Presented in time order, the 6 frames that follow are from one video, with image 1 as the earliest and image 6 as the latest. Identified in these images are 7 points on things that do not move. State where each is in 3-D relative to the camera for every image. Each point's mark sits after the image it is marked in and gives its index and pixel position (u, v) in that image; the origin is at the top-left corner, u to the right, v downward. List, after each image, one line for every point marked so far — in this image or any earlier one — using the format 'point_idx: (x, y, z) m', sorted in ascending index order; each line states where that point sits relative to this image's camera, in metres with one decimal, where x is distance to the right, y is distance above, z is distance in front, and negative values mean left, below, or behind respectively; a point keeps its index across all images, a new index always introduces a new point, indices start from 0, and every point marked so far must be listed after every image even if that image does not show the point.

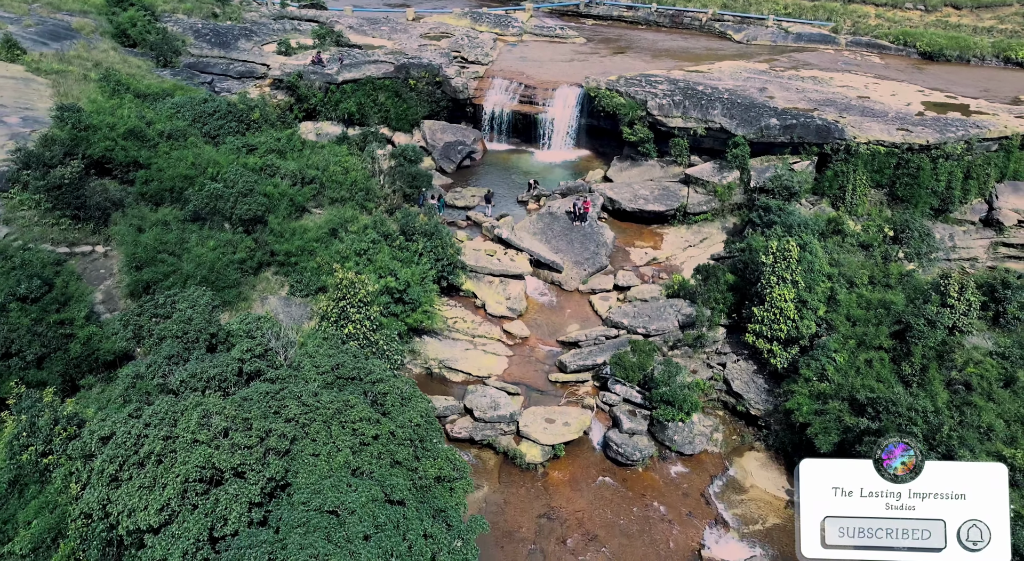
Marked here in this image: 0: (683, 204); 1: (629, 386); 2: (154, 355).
0: (+4.3, +1.9, +16.2) m
1: (+2.1, -1.9, +11.6) m
2: (-4.5, -1.0, +8.1) m
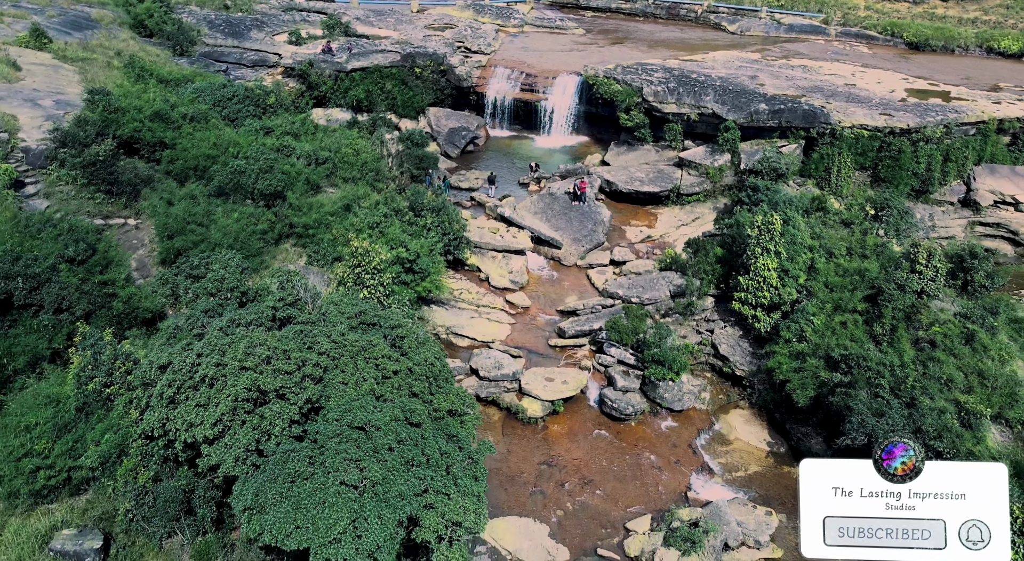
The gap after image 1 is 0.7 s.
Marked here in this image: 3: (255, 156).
0: (+4.4, +2.5, +17.1) m
1: (+2.2, -1.3, +12.5) m
2: (-4.5, -0.4, +9.0) m
3: (-5.4, +2.6, +13.6) m
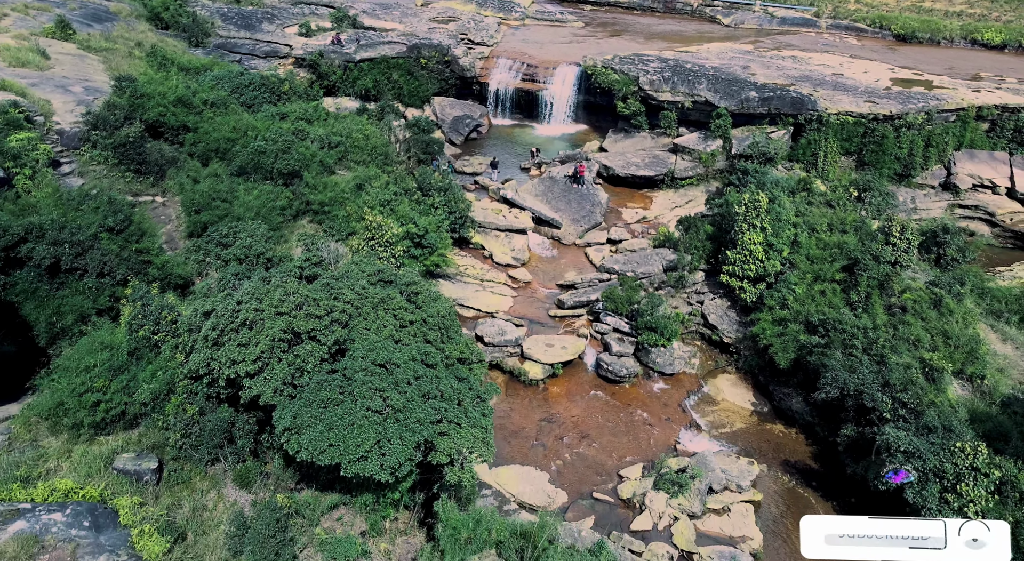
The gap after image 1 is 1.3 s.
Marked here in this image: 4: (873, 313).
0: (+4.4, +3.1, +18.0) m
1: (+2.2, -0.8, +13.4) m
2: (-4.4, +0.1, +9.9) m
3: (-5.4, +3.2, +14.5) m
4: (+6.5, -0.6, +11.6) m
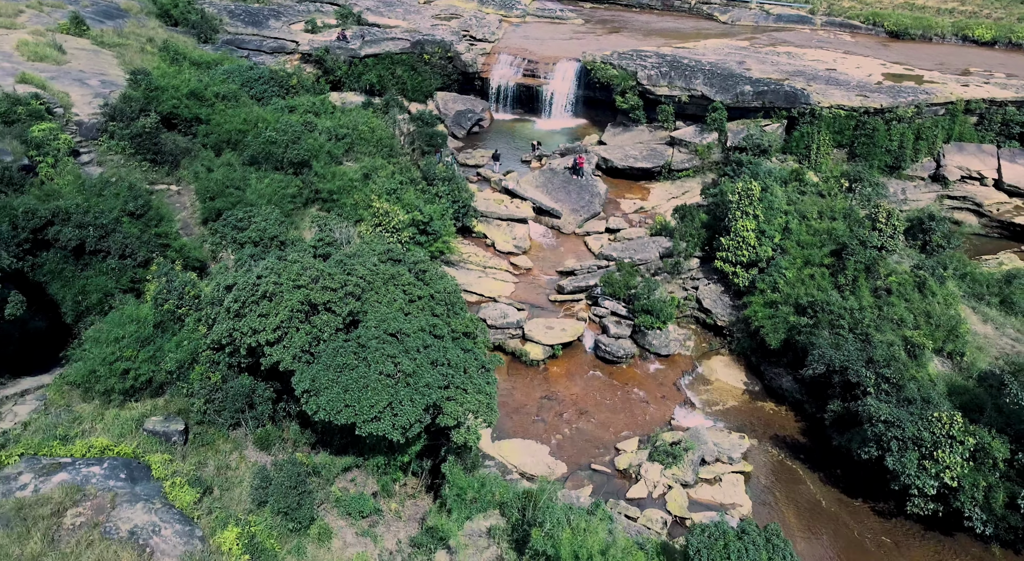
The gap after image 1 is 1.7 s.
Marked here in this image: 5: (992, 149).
0: (+4.5, +3.4, +18.5) m
1: (+2.2, -0.5, +13.9) m
2: (-4.4, +0.4, +10.4) m
3: (-5.3, +3.5, +15.0) m
4: (+6.5, -0.3, +12.1) m
5: (+13.7, +3.7, +18.4) m
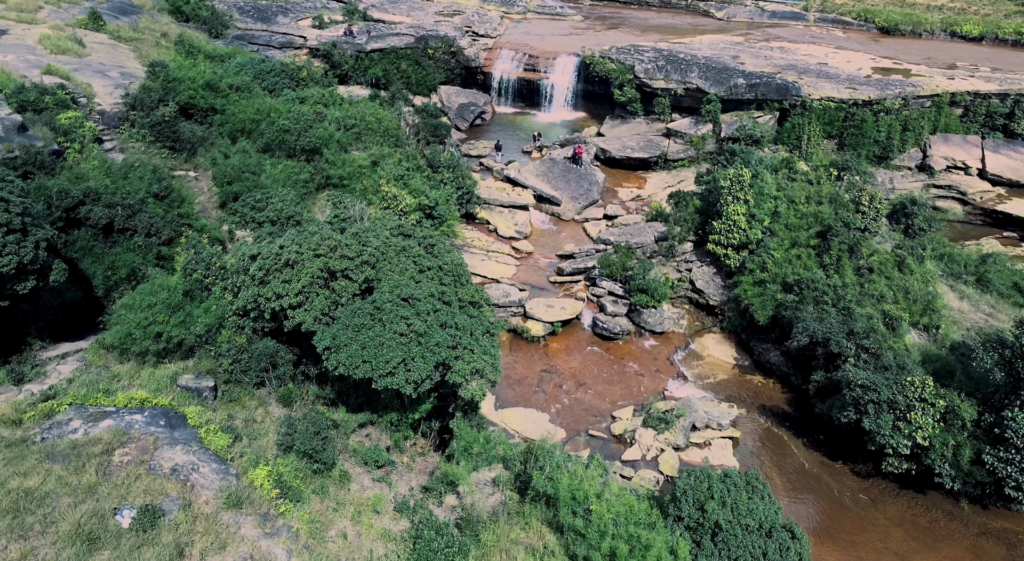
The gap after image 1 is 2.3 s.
0: (+4.5, +3.8, +19.2) m
1: (+2.3, 0.0, +14.6) m
2: (-4.4, +0.8, +11.1) m
3: (-5.3, +3.9, +15.7) m
4: (+6.6, +0.1, +12.8) m
5: (+13.7, +4.2, +19.1) m
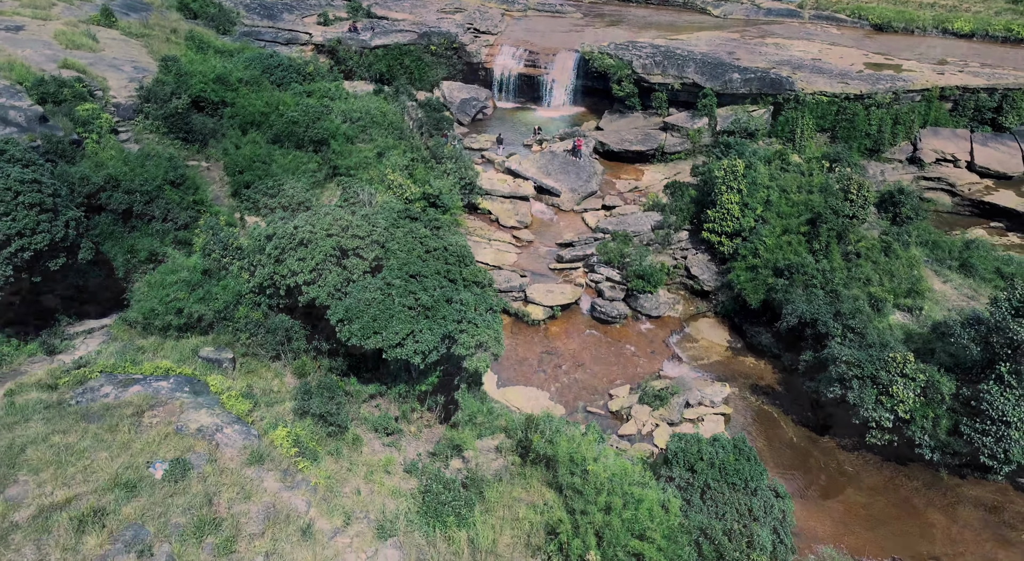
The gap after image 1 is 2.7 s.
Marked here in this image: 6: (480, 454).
0: (+4.5, +4.1, +19.7) m
1: (+2.3, +0.3, +15.1) m
2: (-4.3, +1.1, +11.6) m
3: (-5.3, +4.2, +16.3) m
4: (+6.6, +0.4, +13.4) m
5: (+13.8, +4.5, +19.6) m
6: (-0.4, -2.4, +8.8) m
